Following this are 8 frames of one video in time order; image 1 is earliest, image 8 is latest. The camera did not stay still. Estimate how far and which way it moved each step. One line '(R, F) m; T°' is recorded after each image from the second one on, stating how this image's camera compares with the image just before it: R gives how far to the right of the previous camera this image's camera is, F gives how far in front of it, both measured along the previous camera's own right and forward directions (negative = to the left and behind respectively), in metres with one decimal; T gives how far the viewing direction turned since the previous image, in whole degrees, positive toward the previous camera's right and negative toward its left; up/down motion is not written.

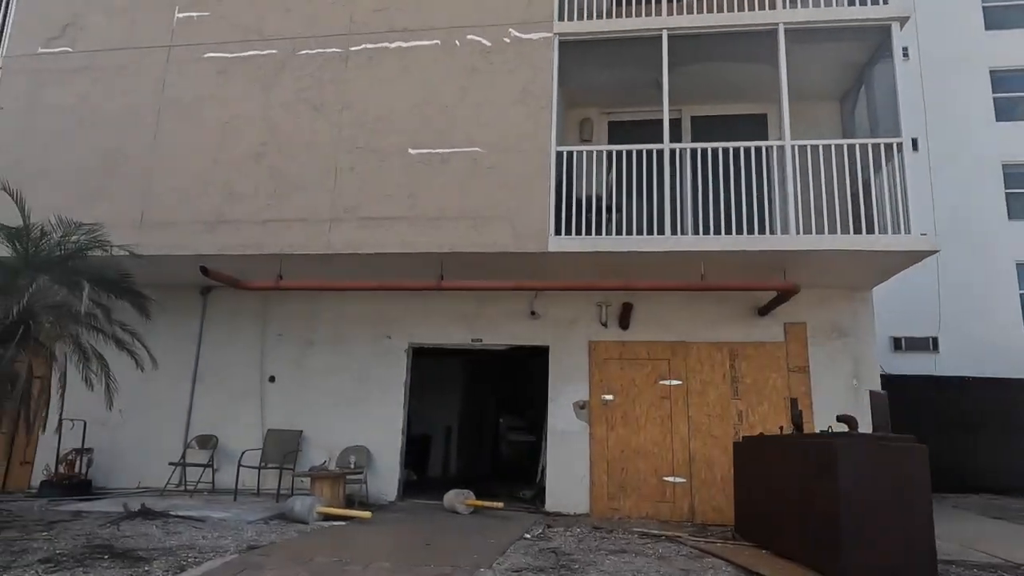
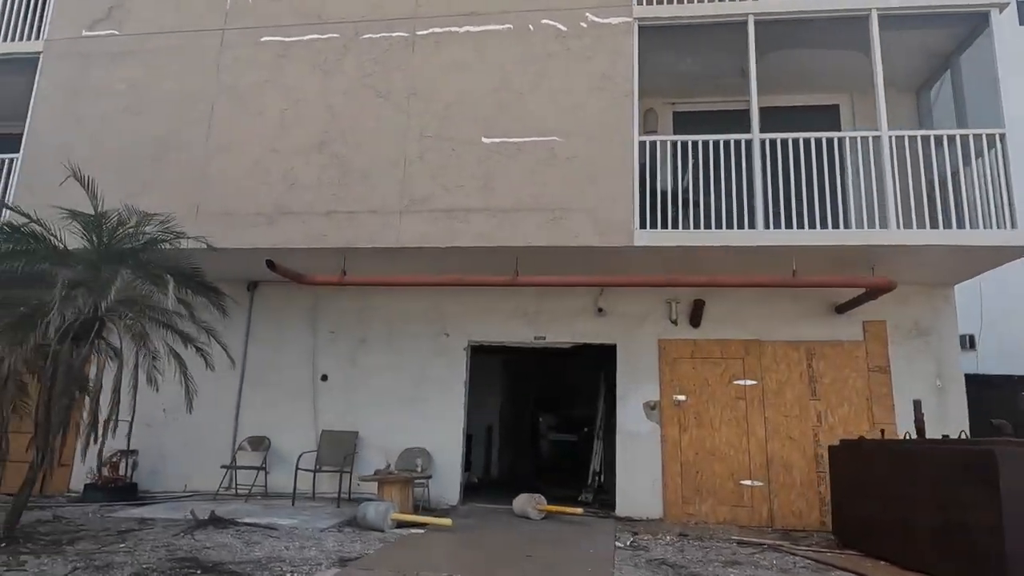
(-1.0, +0.4) m; +1°
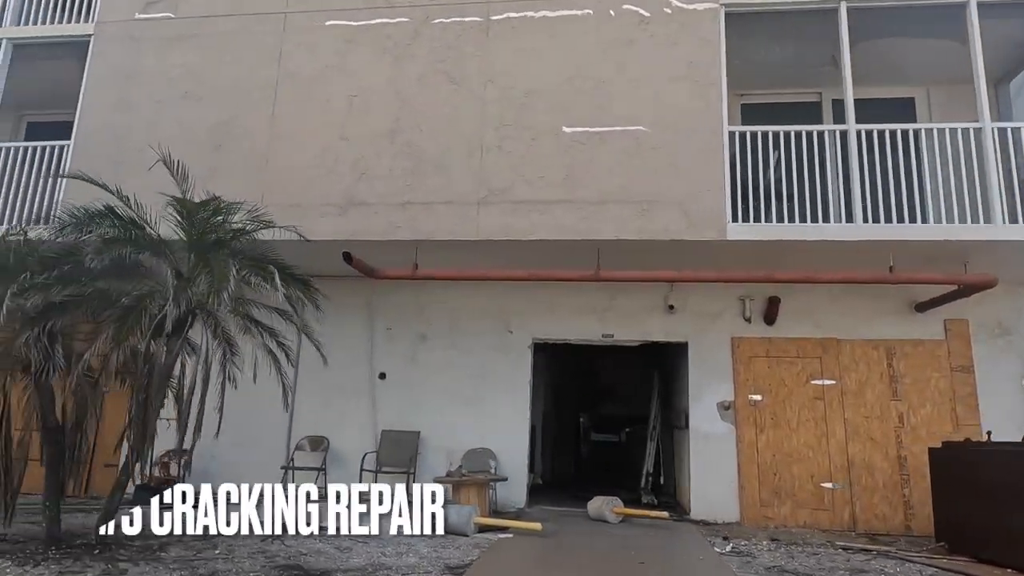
(-1.1, +0.3) m; +1°
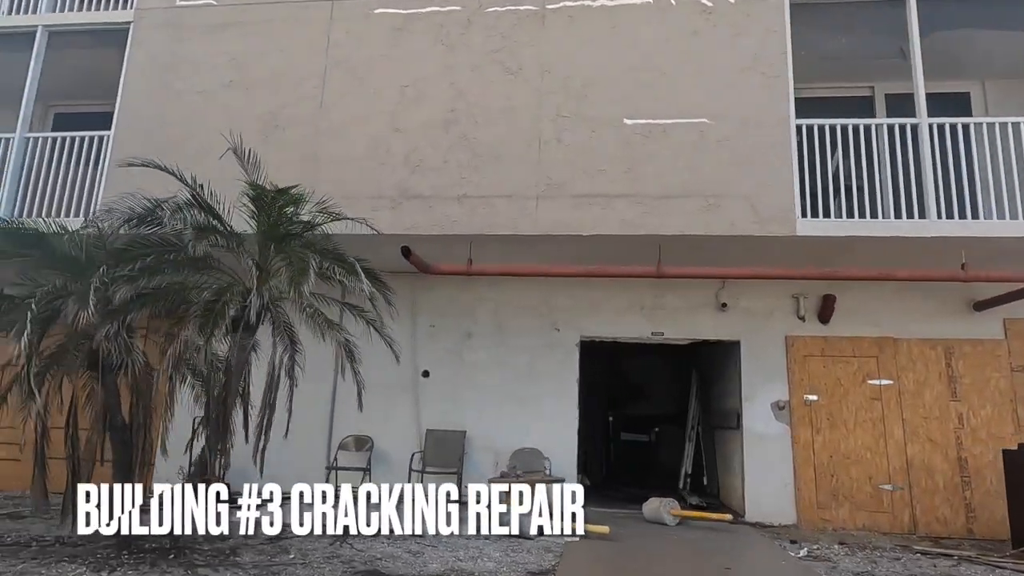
(-0.7, +0.2) m; 0°
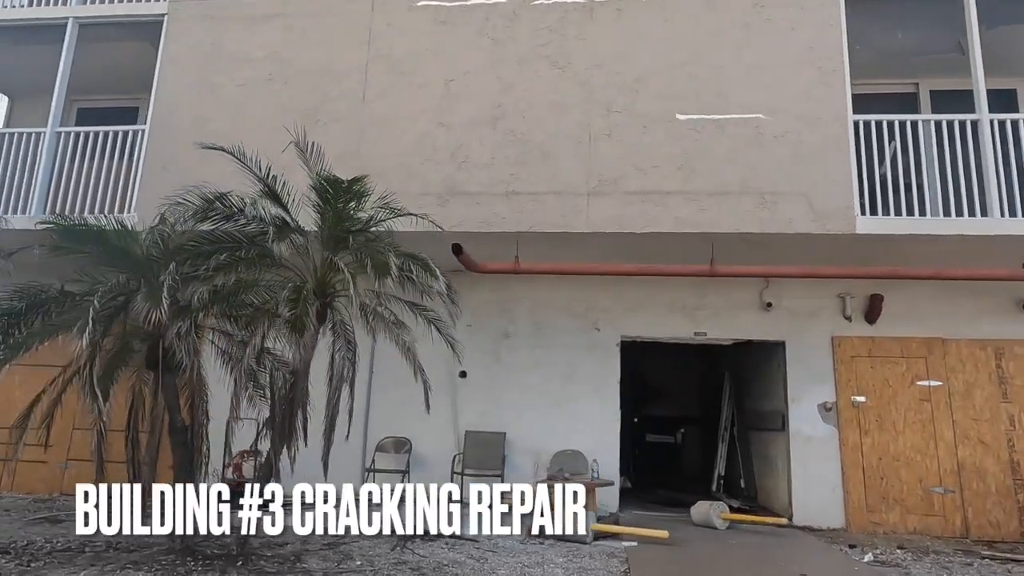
(-0.6, +0.2) m; 0°
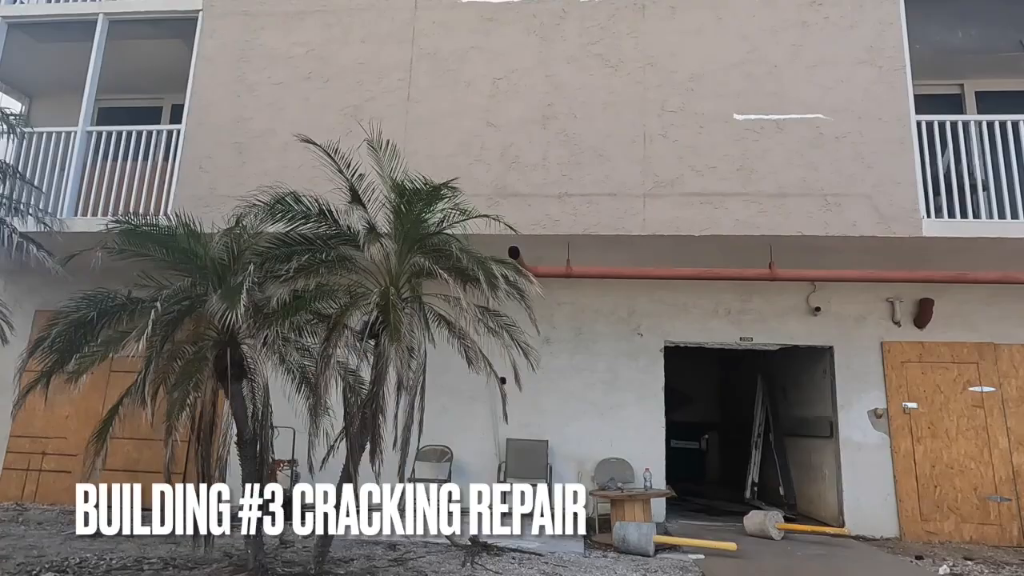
(-0.7, +0.2) m; +1°
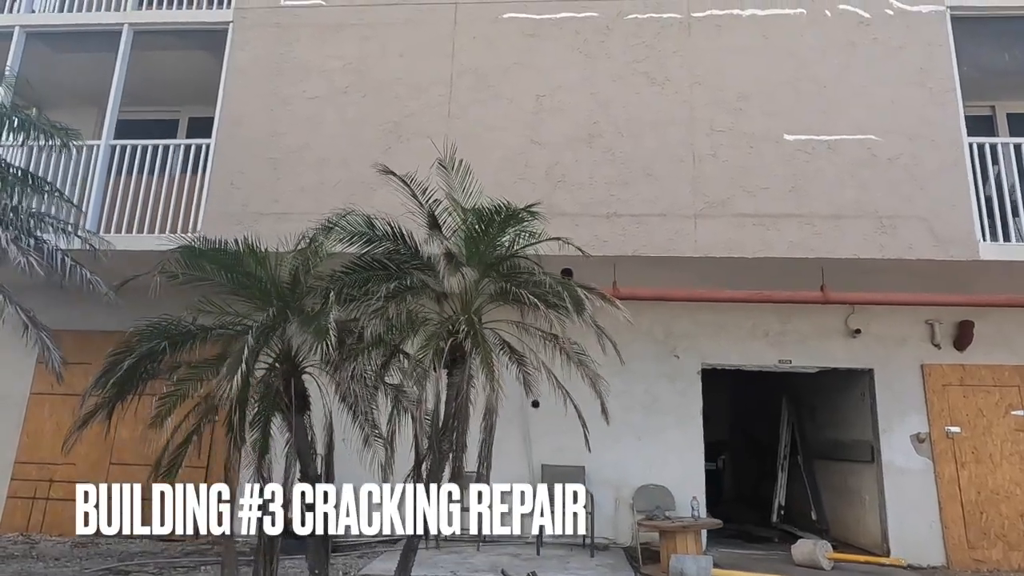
(-0.7, +0.2) m; +2°
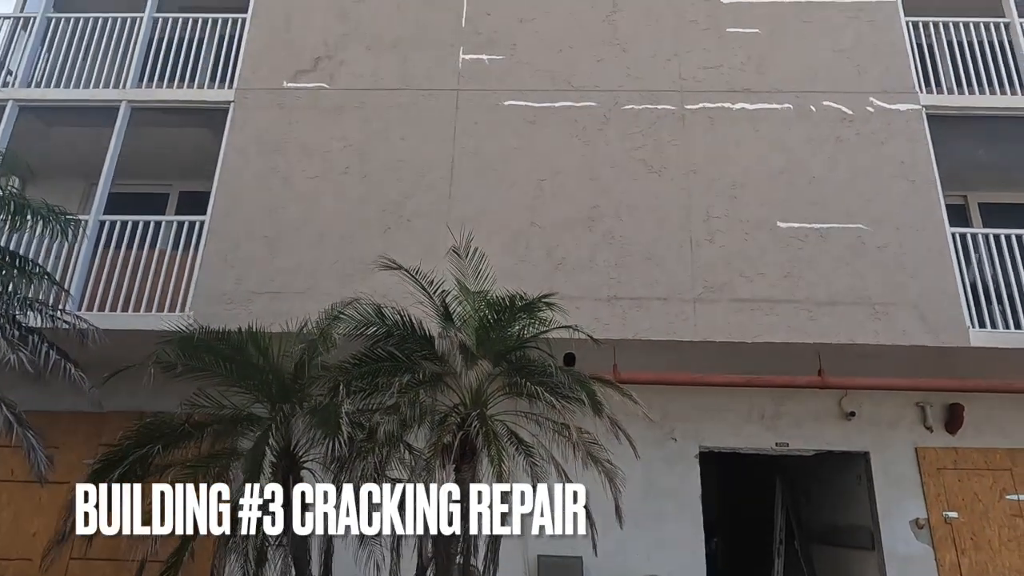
(-0.3, +0.1) m; +3°
